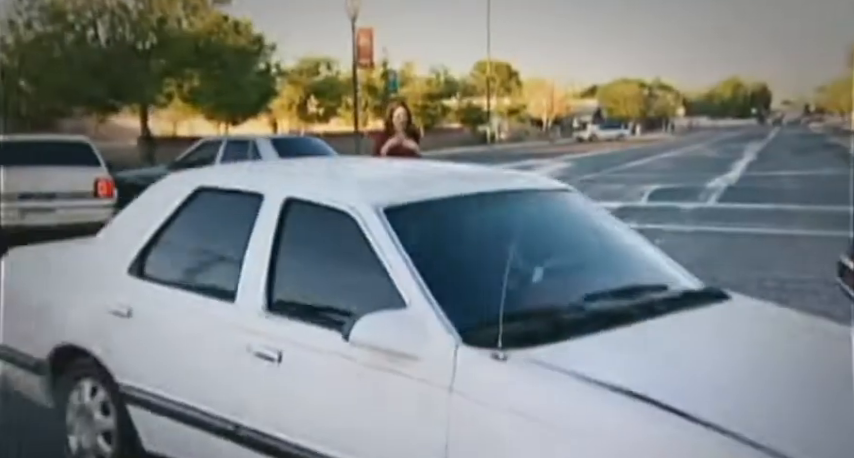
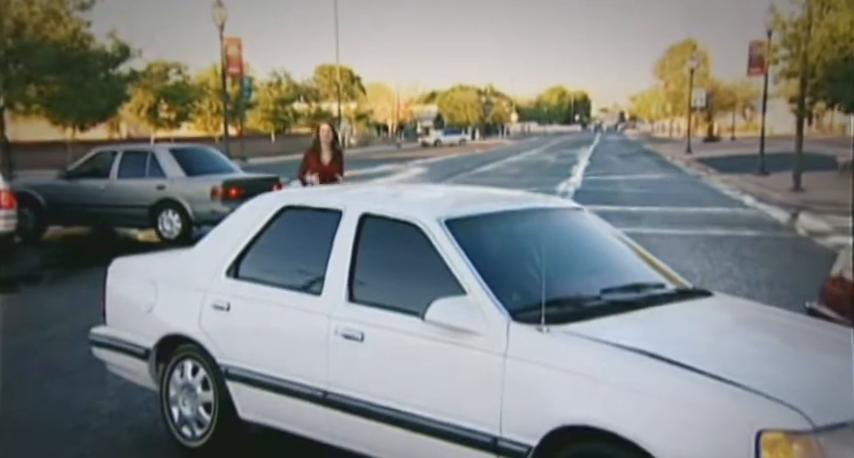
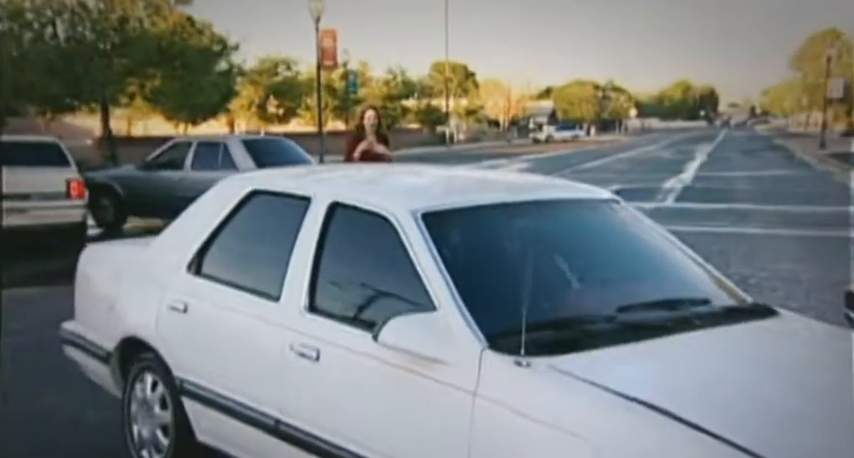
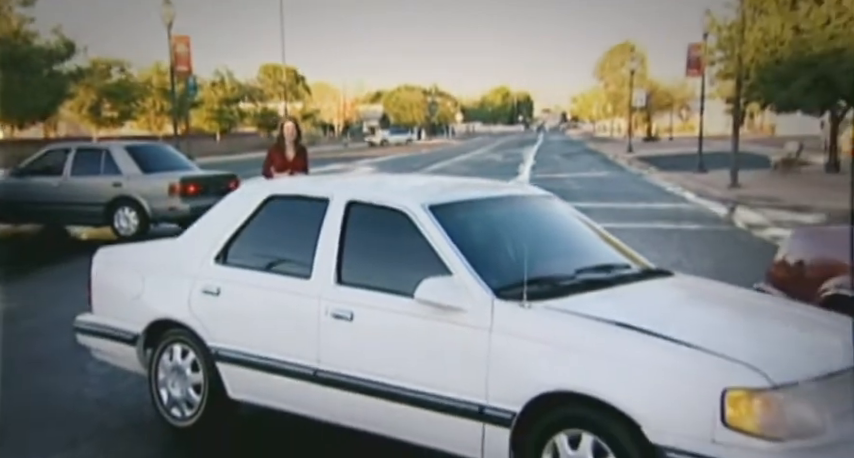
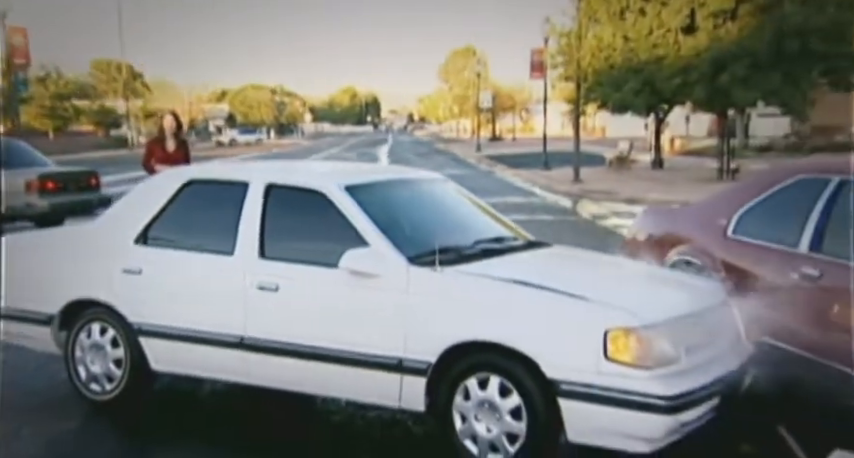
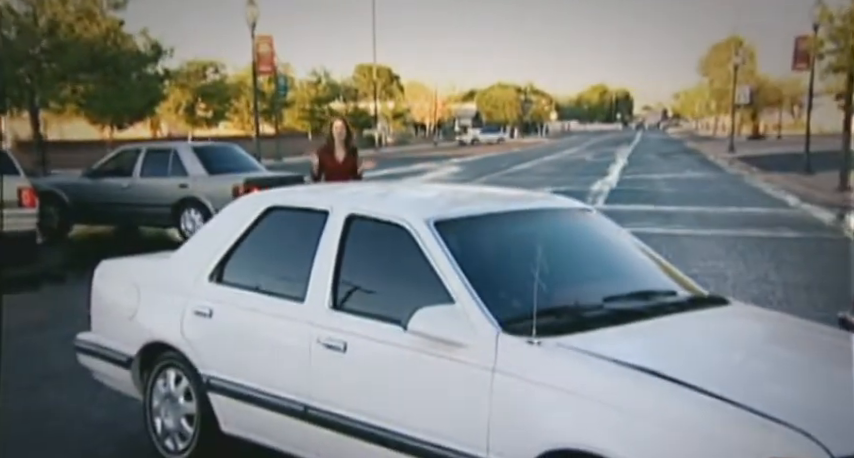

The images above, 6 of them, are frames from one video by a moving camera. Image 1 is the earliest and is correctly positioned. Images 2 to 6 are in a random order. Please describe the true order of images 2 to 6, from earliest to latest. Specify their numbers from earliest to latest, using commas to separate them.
3, 6, 2, 4, 5
